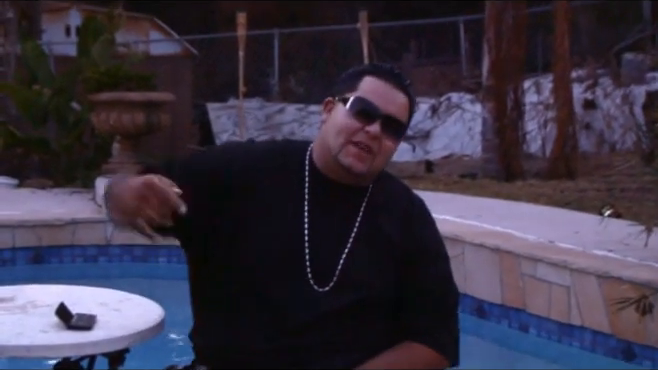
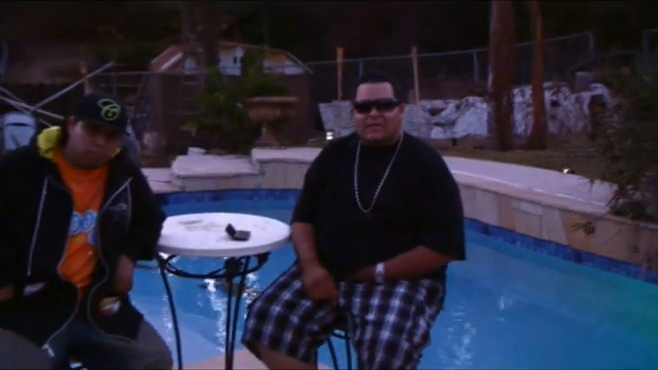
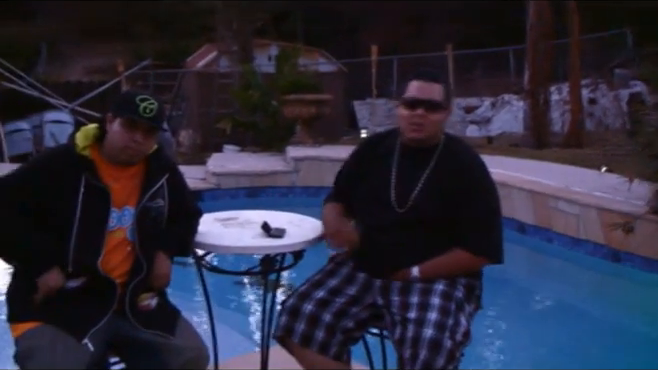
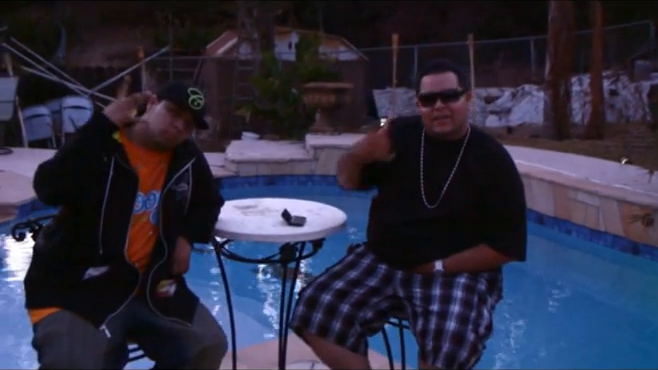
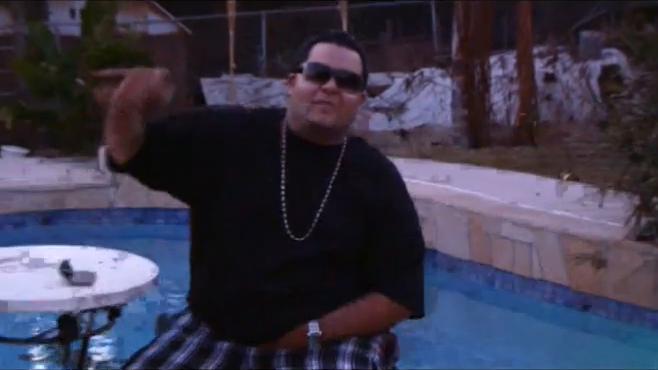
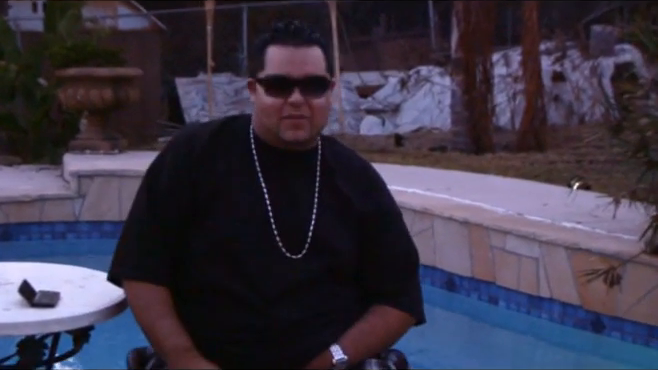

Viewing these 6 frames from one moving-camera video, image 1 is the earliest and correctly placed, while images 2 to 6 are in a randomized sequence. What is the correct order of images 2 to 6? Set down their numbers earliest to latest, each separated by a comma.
6, 5, 2, 3, 4
